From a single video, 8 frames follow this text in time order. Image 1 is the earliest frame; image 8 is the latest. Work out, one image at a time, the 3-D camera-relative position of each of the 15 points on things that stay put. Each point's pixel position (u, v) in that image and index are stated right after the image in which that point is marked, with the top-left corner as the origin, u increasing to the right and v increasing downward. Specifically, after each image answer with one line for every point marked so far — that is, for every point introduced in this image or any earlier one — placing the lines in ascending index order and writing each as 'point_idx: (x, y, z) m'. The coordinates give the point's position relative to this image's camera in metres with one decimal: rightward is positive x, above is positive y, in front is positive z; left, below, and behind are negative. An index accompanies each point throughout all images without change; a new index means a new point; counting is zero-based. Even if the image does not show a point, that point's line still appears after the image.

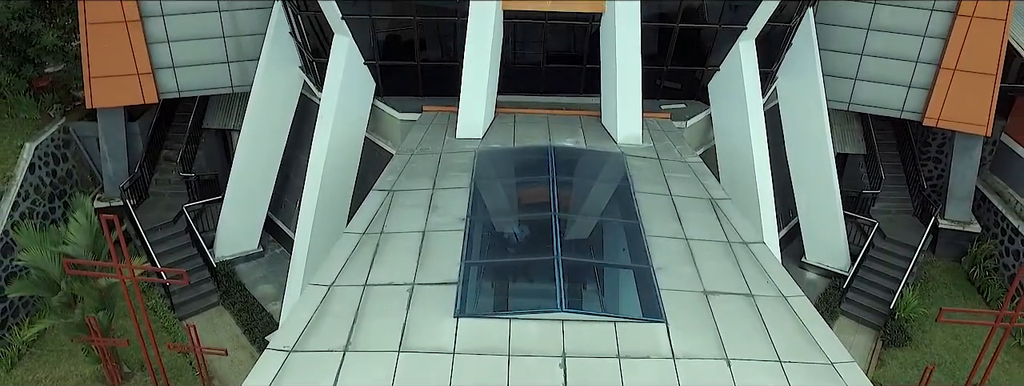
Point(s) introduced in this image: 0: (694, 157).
0: (+3.7, +0.7, +11.2) m
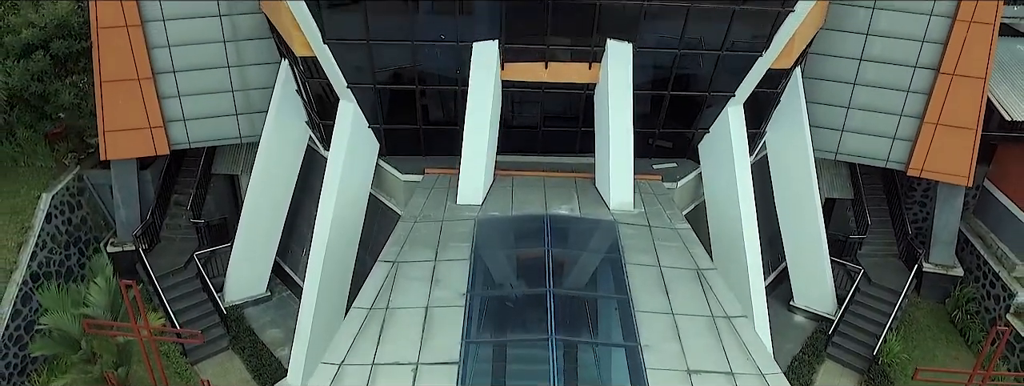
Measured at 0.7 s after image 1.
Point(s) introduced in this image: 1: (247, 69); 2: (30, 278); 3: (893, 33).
0: (+3.7, -0.6, +11.7) m
1: (-7.3, +3.4, +15.1) m
2: (-12.5, -2.2, +14.1) m
3: (+10.2, +4.3, +14.6) m
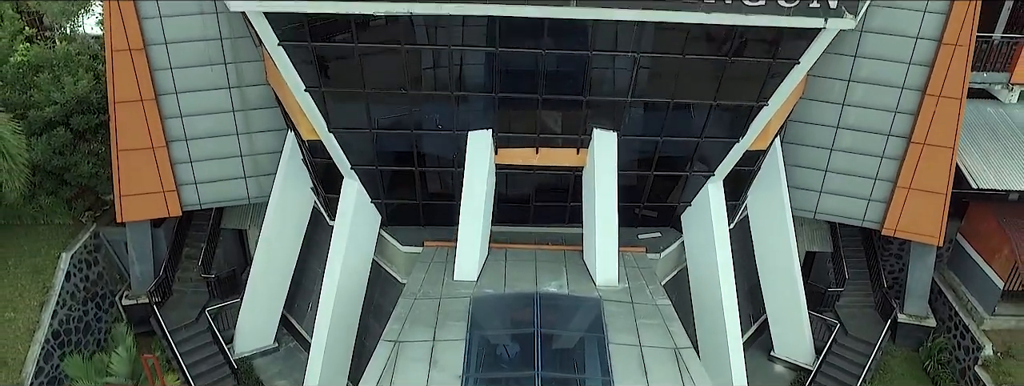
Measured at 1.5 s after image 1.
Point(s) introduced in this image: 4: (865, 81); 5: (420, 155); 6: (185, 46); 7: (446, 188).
0: (+3.5, -2.4, +12.6) m
1: (-7.5, +1.7, +15.9) m
2: (-12.6, -4.0, +15.0) m
3: (+10.0, +2.5, +15.4) m
4: (+9.8, +3.1, +15.2) m
5: (-2.3, +0.9, +13.4) m
6: (-8.9, +4.0, +14.8) m
7: (-1.7, +0.1, +14.2) m
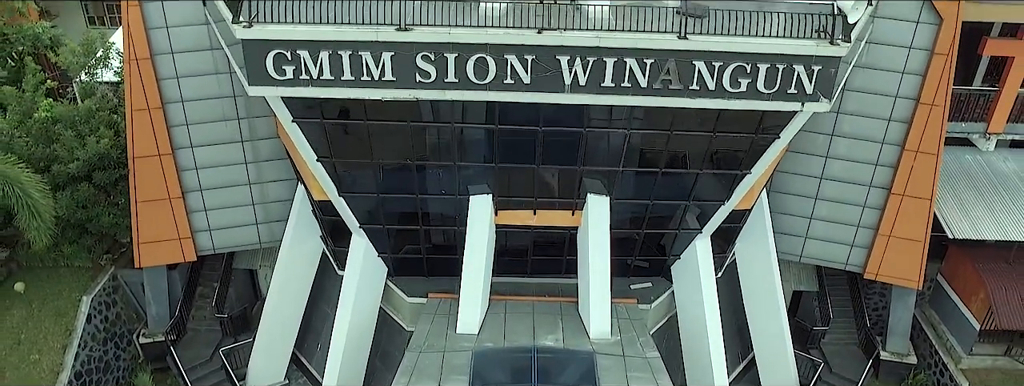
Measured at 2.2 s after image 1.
0: (+3.5, -3.9, +13.4) m
1: (-7.5, +0.2, +16.7) m
2: (-12.6, -5.4, +15.8) m
3: (+10.0, +1.1, +16.2) m
4: (+9.8, +1.7, +16.0) m
5: (-2.3, -0.5, +14.2) m
6: (-8.9, +2.6, +15.6) m
7: (-1.7, -1.3, +15.0) m
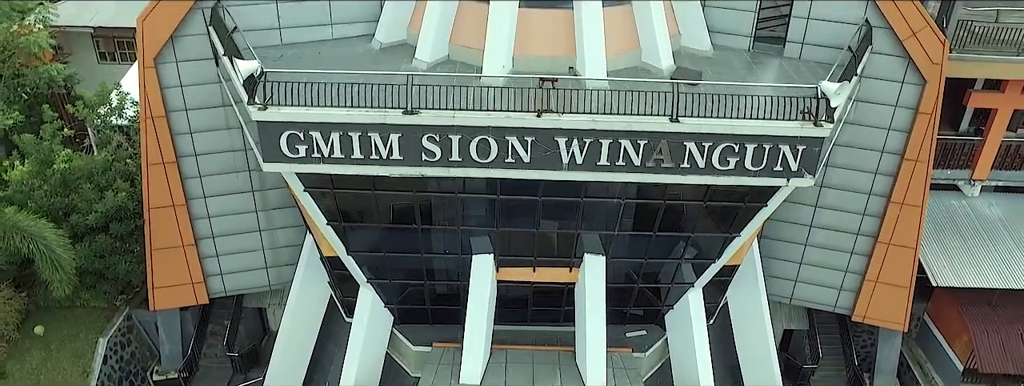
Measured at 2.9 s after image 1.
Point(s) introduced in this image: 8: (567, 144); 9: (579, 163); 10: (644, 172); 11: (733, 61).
0: (+3.5, -5.4, +14.1) m
1: (-7.5, -1.2, +17.3) m
2: (-12.6, -6.9, +16.5) m
3: (+10.0, -0.4, +16.8) m
4: (+9.8, +0.2, +16.6) m
5: (-2.3, -2.0, +14.8) m
6: (-8.9, +1.1, +16.2) m
7: (-1.7, -2.8, +15.6) m
8: (+1.1, +1.0, +11.2) m
9: (+1.4, +0.6, +11.5) m
10: (+2.8, +0.4, +11.6) m
11: (+6.2, +3.6, +15.2) m
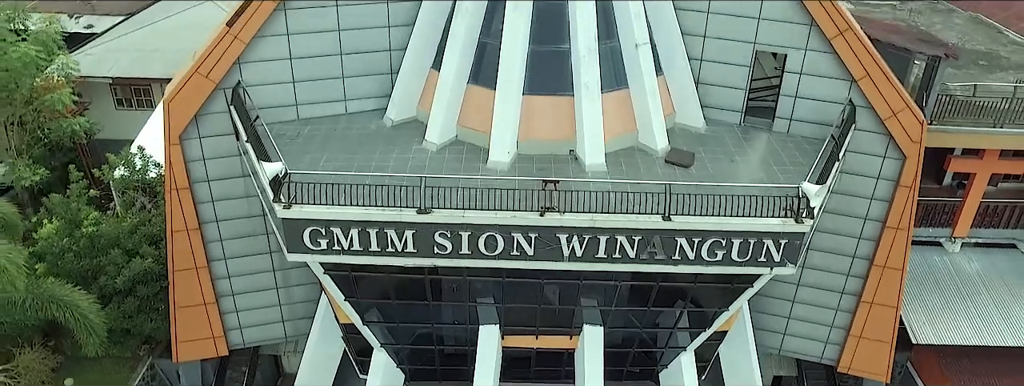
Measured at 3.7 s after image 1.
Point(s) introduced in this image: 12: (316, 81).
0: (+3.6, -7.4, +15.1) m
1: (-7.4, -3.2, +18.3) m
2: (-12.5, -8.8, +17.5) m
3: (+10.1, -2.4, +17.7) m
4: (+9.9, -1.8, +17.5) m
5: (-2.2, -4.0, +15.8) m
6: (-8.8, -0.9, +17.1) m
7: (-1.6, -4.8, +16.6) m
8: (+1.2, -1.0, +12.2) m
9: (+1.5, -1.4, +12.4) m
10: (+2.9, -1.6, +12.5) m
11: (+6.3, +1.6, +16.2) m
12: (-5.8, +3.3, +16.1) m
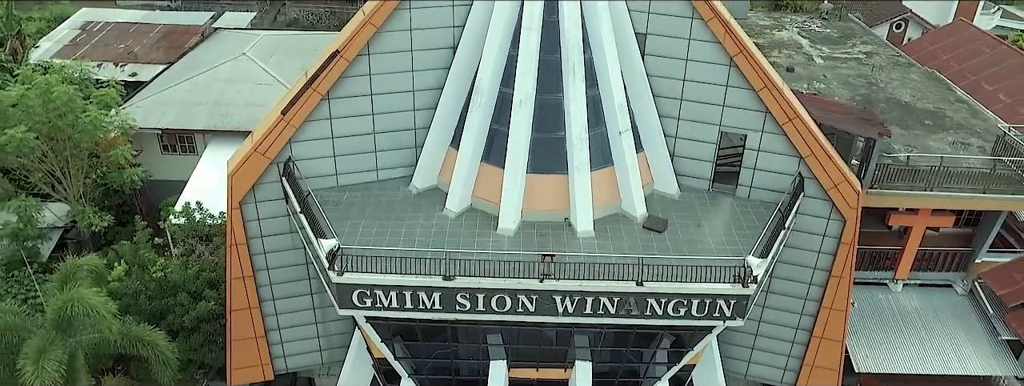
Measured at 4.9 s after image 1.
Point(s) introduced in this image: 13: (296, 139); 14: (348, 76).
0: (+3.8, -9.3, +18.3) m
1: (-7.2, -5.1, +21.5) m
2: (-12.4, -10.8, +20.7) m
3: (+10.3, -4.4, +20.9) m
4: (+10.1, -3.8, +20.7) m
5: (-2.0, -6.0, +19.0) m
6: (-8.6, -2.8, +20.3) m
7: (-1.4, -6.8, +19.8) m
8: (+1.4, -3.0, +15.4) m
9: (+1.7, -3.4, +15.6) m
10: (+3.1, -3.6, +15.7) m
11: (+6.5, -0.3, +19.3) m
12: (-5.6, +1.4, +19.3) m
13: (-7.3, +1.9, +18.5) m
14: (-5.5, +3.9, +18.1) m
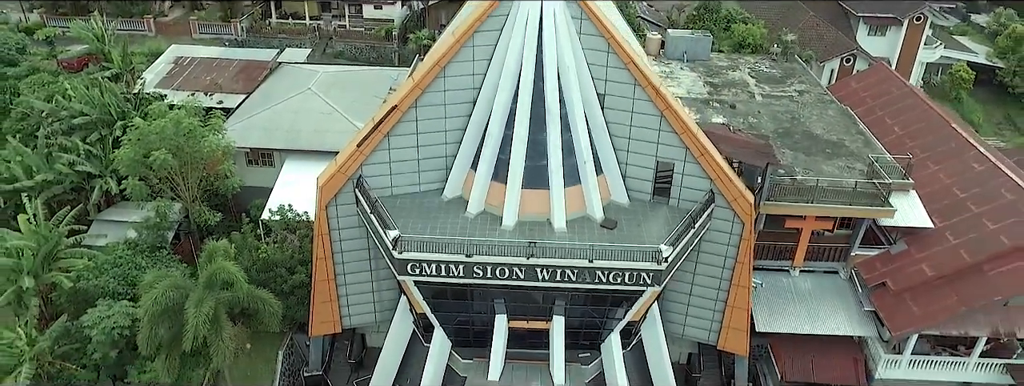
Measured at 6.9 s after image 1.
0: (+3.7, -9.8, +26.7) m
1: (-7.2, -5.5, +30.2) m
2: (-12.4, -11.0, +29.6) m
3: (+10.3, -4.9, +29.2) m
4: (+10.1, -4.3, +29.0) m
5: (-2.1, -6.4, +27.6) m
6: (-8.6, -3.2, +29.1) m
7: (-1.5, -7.2, +28.4) m
8: (+1.3, -3.4, +23.9) m
9: (+1.6, -3.8, +24.1) m
10: (+3.0, -4.0, +24.2) m
11: (+6.5, -0.8, +27.7) m
12: (-5.6, +1.0, +28.0) m
13: (-7.3, +1.5, +27.3) m
14: (-5.4, +3.5, +26.9) m
